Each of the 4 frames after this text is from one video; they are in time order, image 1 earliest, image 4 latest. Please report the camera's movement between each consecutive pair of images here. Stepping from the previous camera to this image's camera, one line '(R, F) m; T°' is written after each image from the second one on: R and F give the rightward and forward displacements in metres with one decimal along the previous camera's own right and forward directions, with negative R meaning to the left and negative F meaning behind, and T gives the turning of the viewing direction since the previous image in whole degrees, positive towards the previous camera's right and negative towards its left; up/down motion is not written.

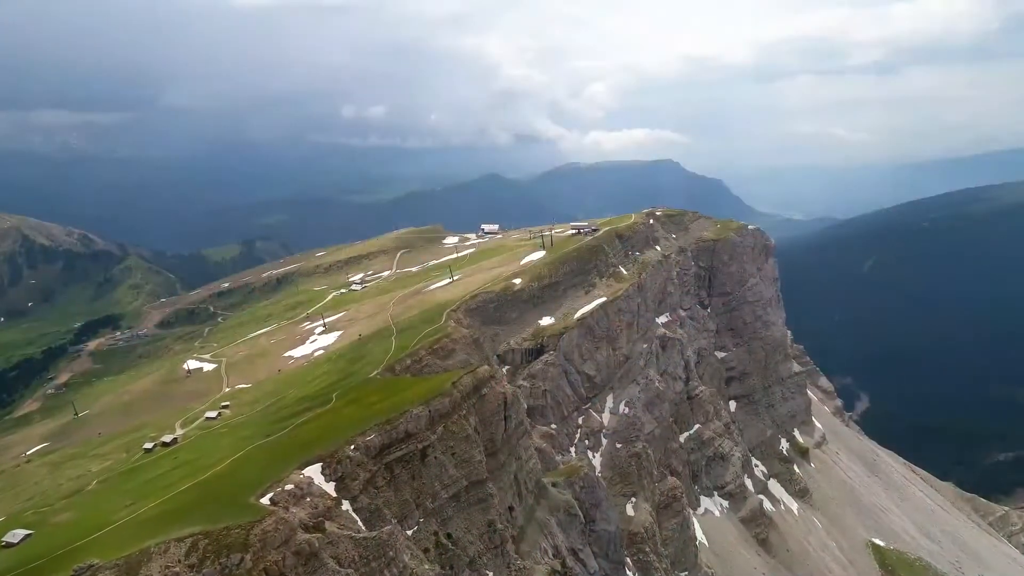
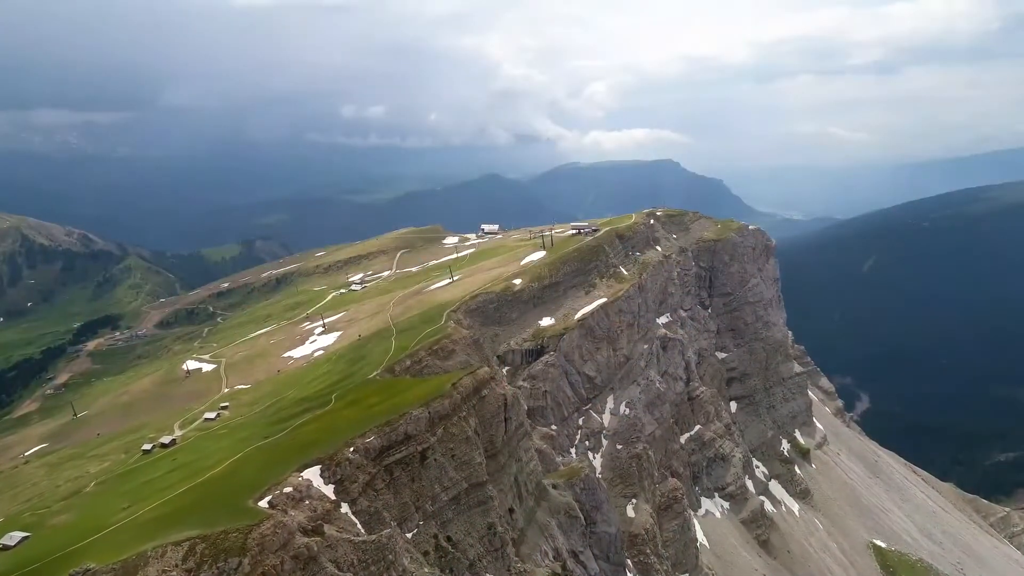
(-0.1, +0.4) m; 0°
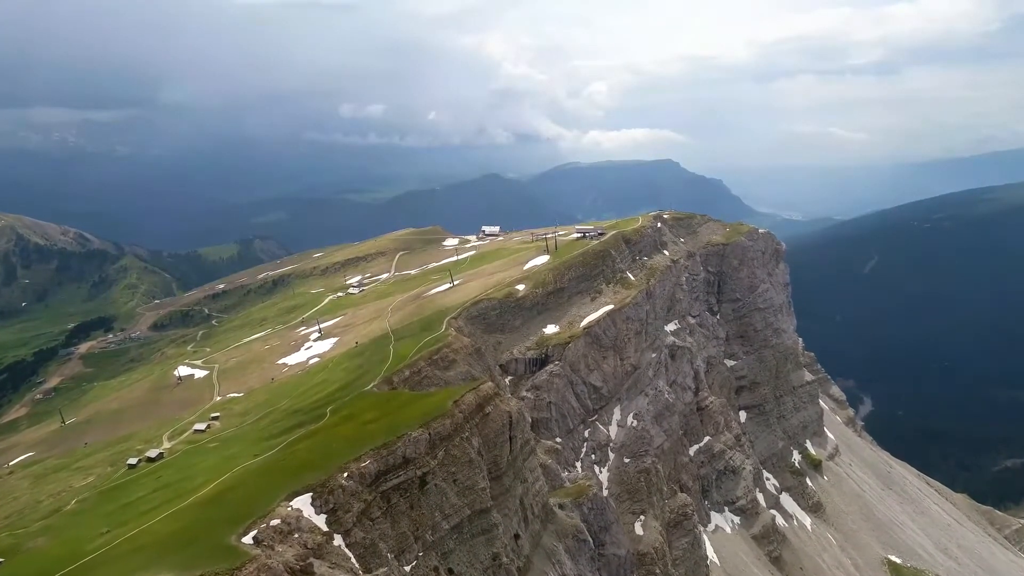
(-0.8, +4.4) m; 0°
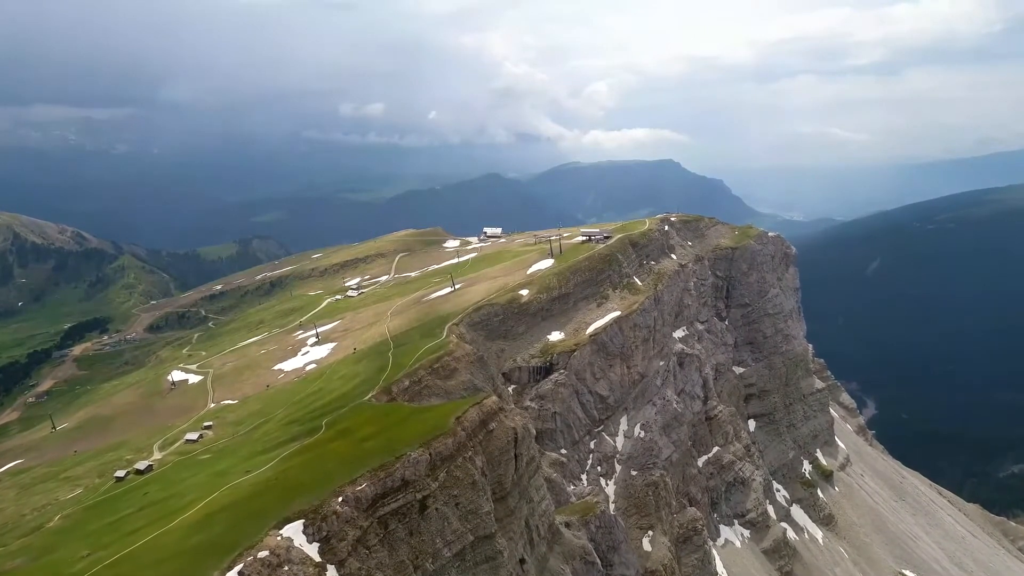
(-0.7, +3.7) m; 0°
